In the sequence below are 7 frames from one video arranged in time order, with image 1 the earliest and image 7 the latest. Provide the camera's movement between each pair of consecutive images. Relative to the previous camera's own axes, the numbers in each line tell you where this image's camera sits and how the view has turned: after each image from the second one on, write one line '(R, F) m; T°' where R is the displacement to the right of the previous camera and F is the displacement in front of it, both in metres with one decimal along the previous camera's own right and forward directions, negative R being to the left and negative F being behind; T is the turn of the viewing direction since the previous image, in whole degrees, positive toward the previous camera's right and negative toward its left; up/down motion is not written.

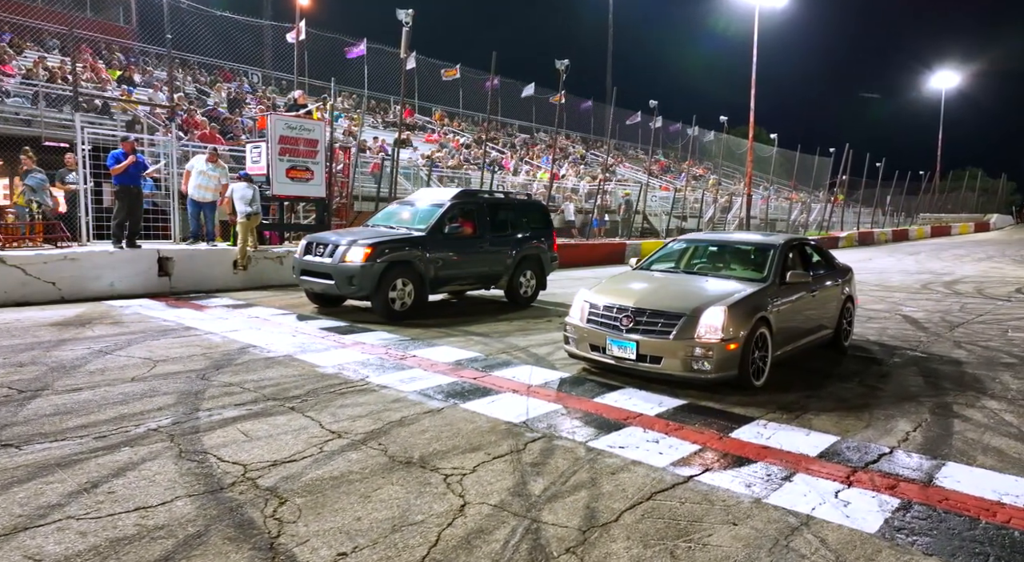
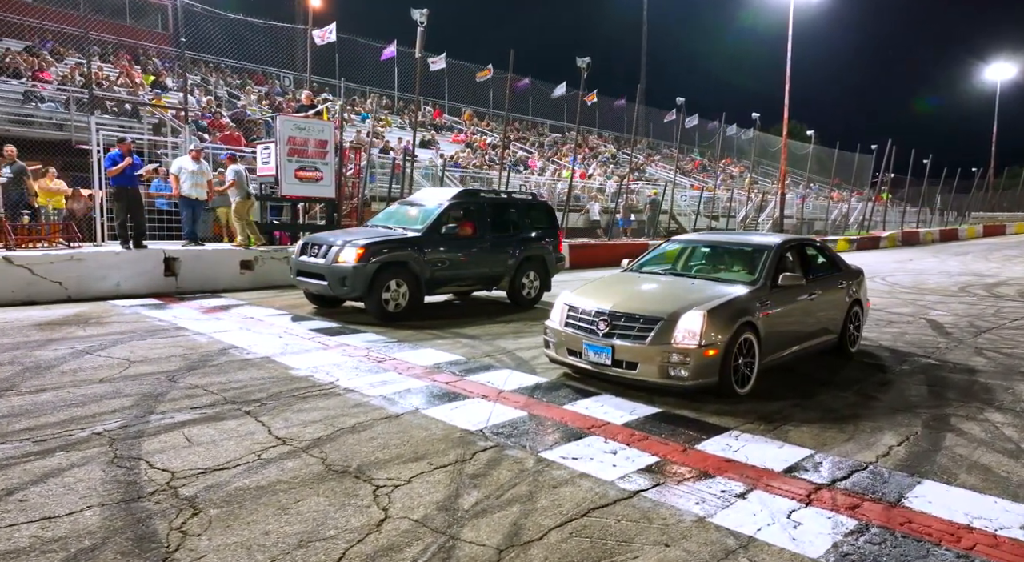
(+0.5, +0.2) m; -3°
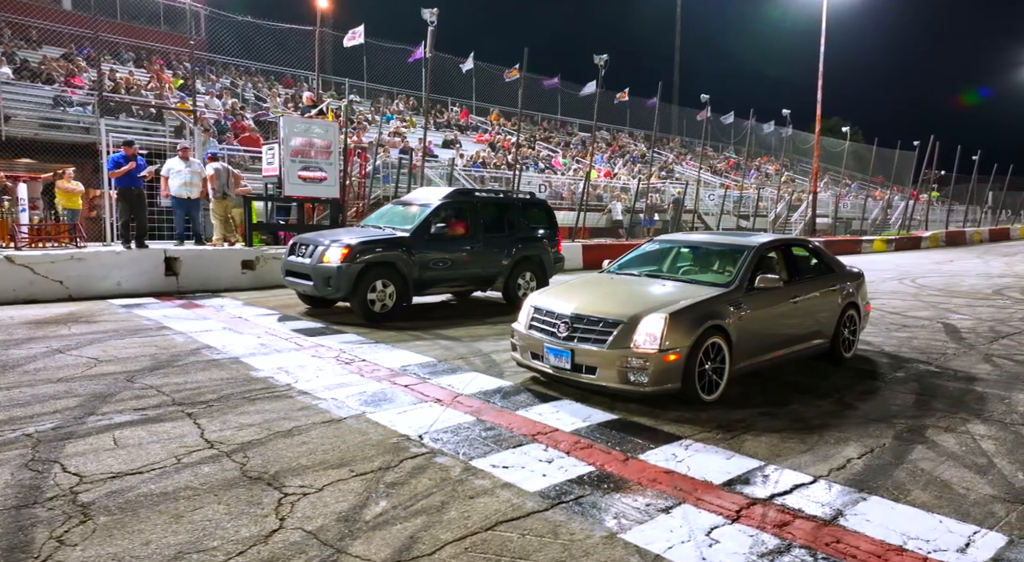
(+0.6, +0.2) m; -3°
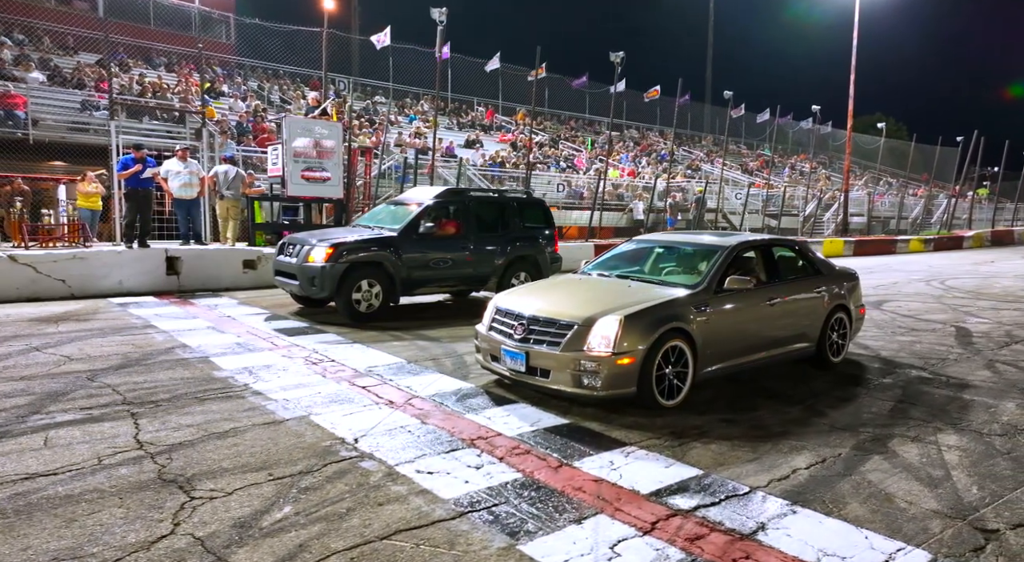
(+0.6, +0.1) m; -2°
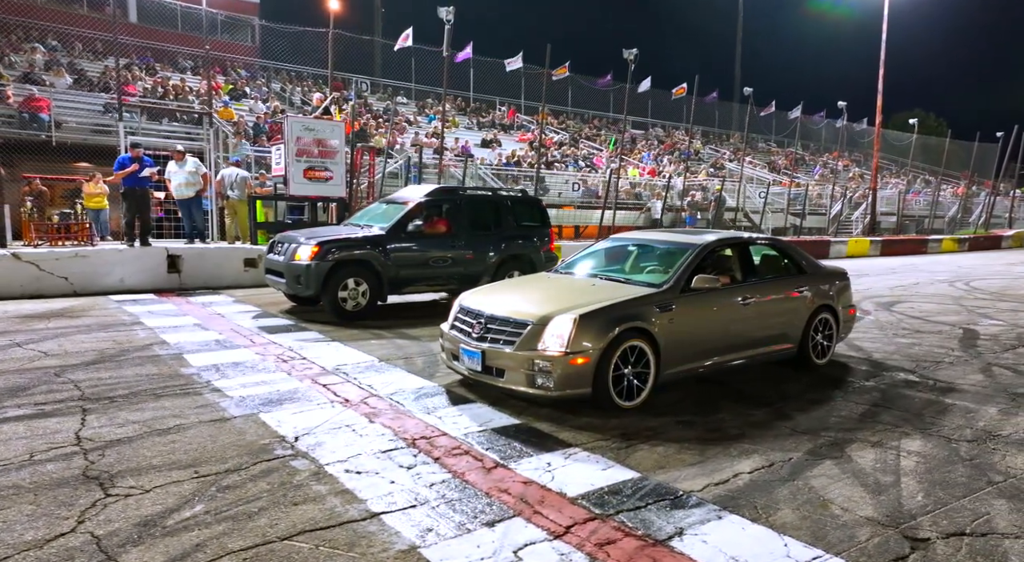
(+0.5, +0.1) m; -2°
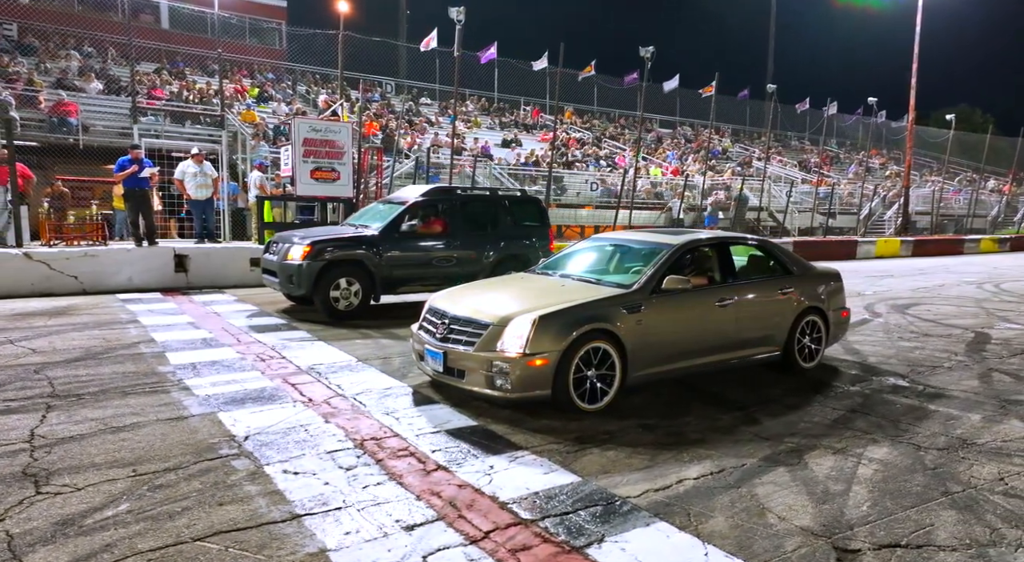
(+0.5, 0.0) m; -2°
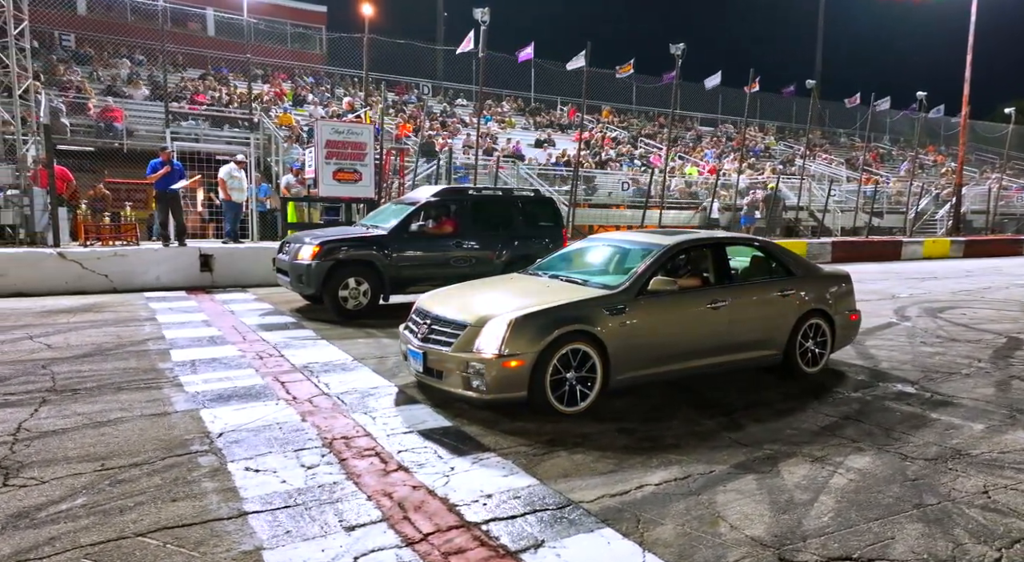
(+0.4, 0.0) m; -3°
